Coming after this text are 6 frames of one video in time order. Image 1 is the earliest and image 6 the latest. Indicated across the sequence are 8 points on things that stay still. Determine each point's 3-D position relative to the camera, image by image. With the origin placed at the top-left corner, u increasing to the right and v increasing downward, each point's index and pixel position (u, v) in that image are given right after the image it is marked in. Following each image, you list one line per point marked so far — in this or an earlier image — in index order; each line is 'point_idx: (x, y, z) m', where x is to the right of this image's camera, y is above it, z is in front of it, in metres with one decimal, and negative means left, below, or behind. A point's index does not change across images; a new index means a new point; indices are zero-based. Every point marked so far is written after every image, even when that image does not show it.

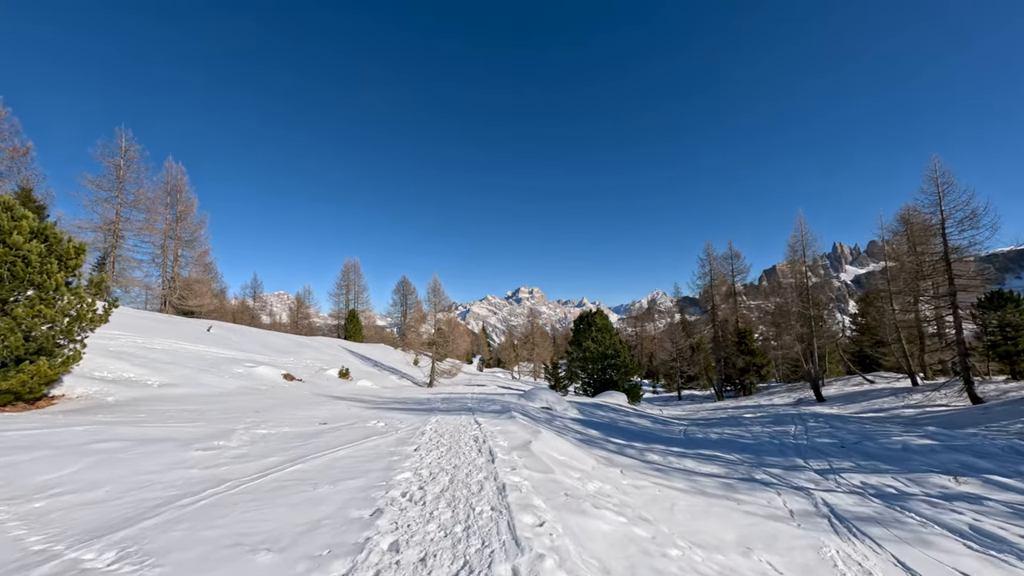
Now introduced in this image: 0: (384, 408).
0: (-4.4, -4.1, +12.7) m
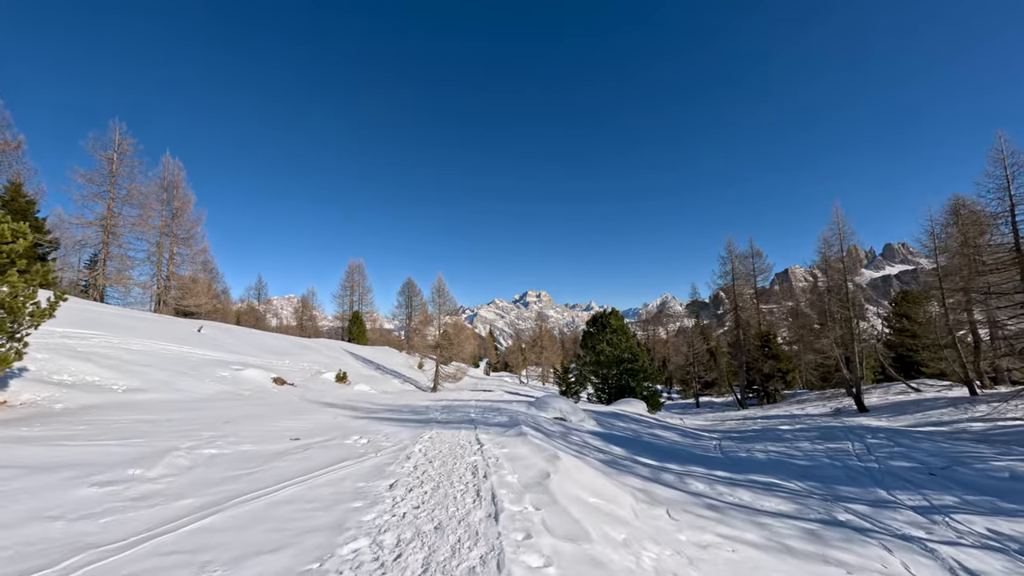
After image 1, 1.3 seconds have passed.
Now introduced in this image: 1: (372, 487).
0: (-4.2, -3.9, +11.1) m
1: (-1.7, -2.4, +4.4) m
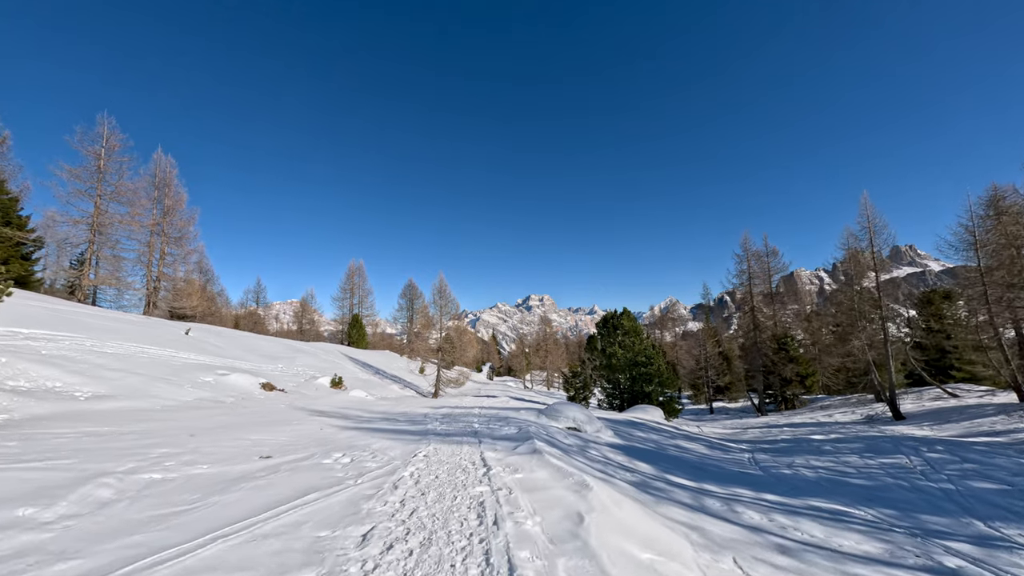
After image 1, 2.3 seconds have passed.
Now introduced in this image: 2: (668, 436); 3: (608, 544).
0: (-3.9, -3.8, +9.8) m
1: (-1.5, -2.1, +3.1) m
2: (+5.5, -5.2, +12.9) m
3: (+0.8, -2.2, +3.2) m
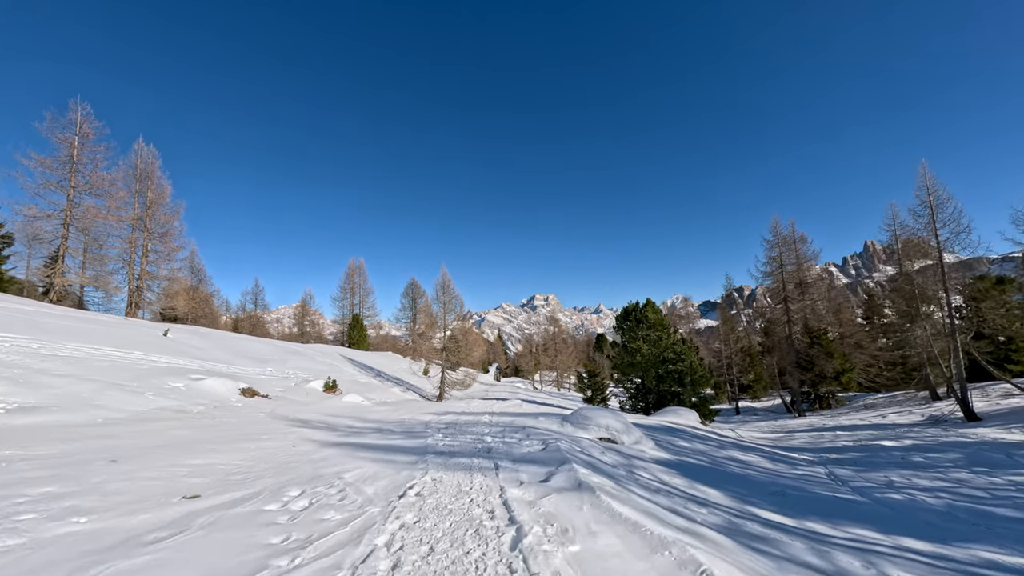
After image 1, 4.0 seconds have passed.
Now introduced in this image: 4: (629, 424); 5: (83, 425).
0: (-3.5, -3.4, +7.8) m
1: (-1.1, -1.7, +1.1) m
2: (+6.0, -4.6, +10.7) m
3: (+1.2, -1.7, +1.1) m
4: (+2.9, -3.4, +9.2) m
5: (-9.8, -3.2, +8.5) m
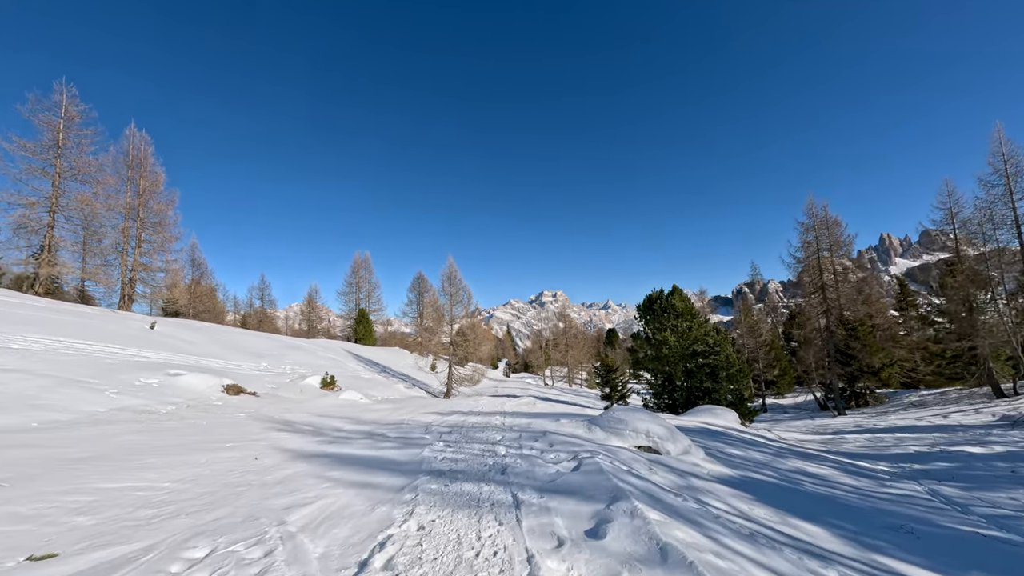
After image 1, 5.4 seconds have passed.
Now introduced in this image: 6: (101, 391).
0: (-3.1, -2.9, +6.2) m
1: (-1.0, -1.2, -0.6) m
2: (+6.4, -4.0, +8.9) m
3: (+1.3, -1.2, -0.6) m
4: (+3.3, -2.9, +7.5) m
5: (-9.5, -2.7, +7.0) m
6: (-11.0, -2.8, +9.8) m
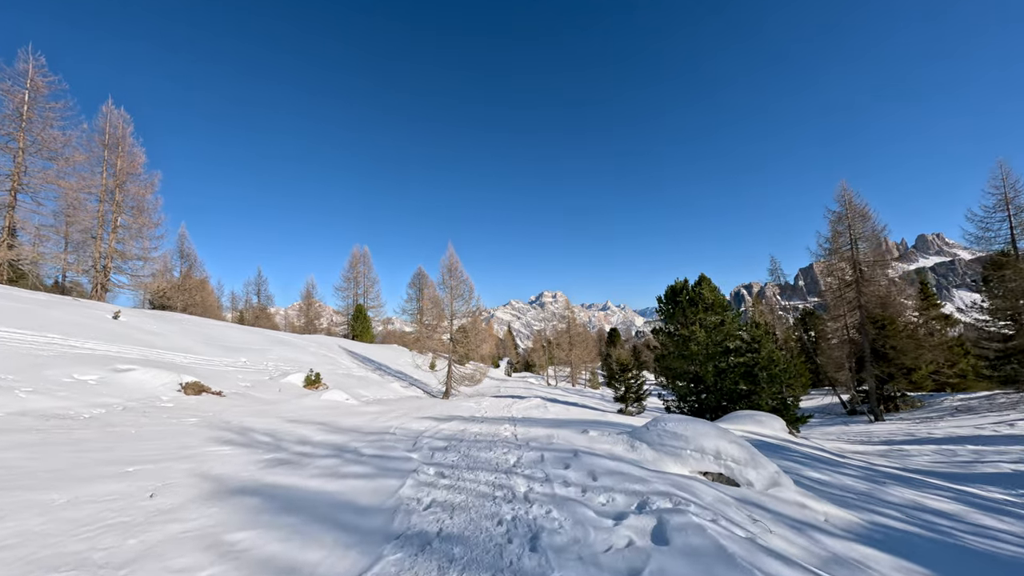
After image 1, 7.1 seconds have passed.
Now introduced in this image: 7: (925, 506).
0: (-2.9, -2.4, +4.2) m
1: (-0.7, -0.7, -2.6) m
2: (+6.7, -3.6, +7.0) m
3: (+1.6, -0.8, -2.6) m
4: (+3.6, -2.4, +5.5) m
5: (-9.2, -2.1, +5.1) m
6: (-10.7, -2.2, +7.8) m
7: (+6.5, -3.4, +5.8) m
